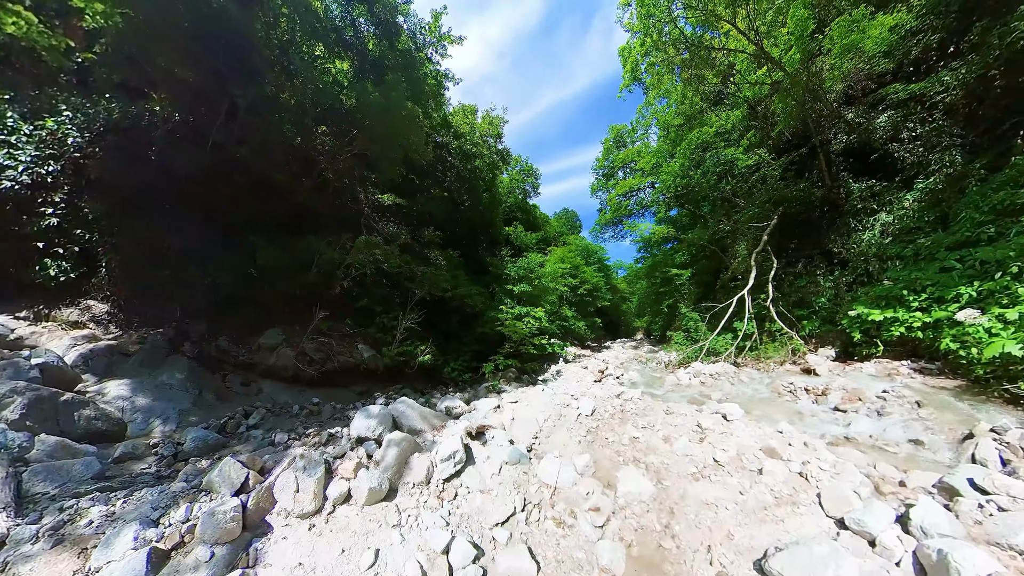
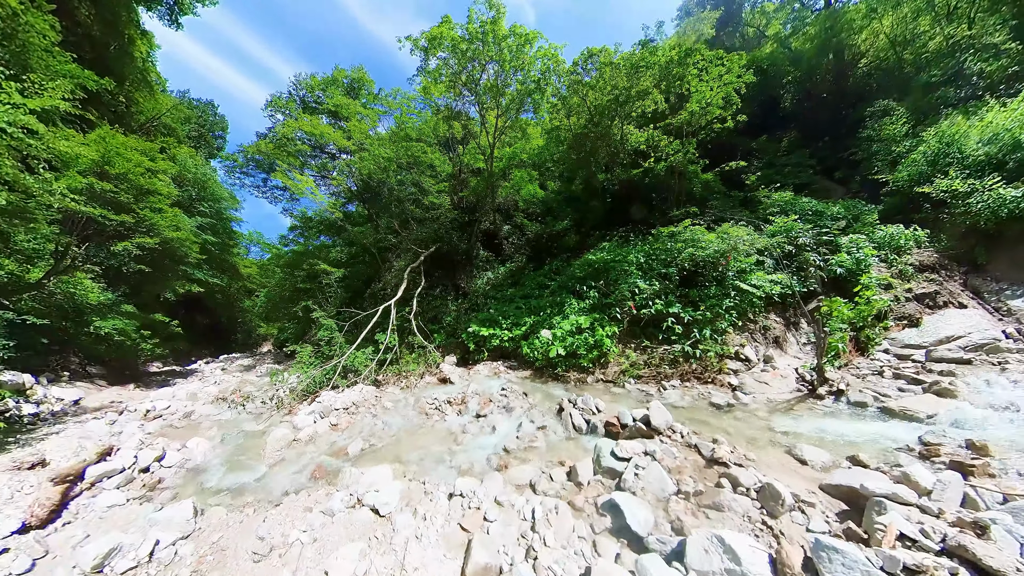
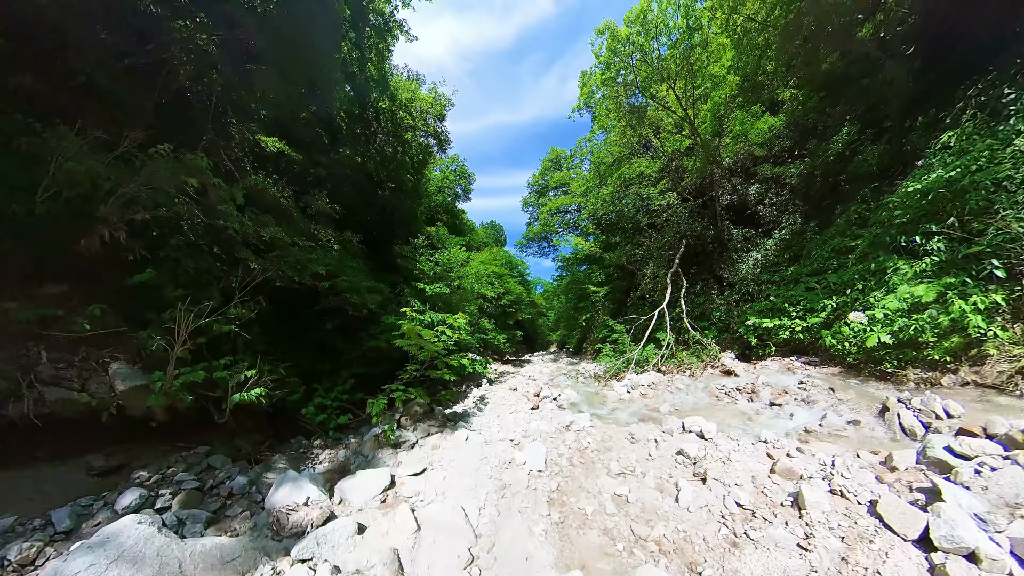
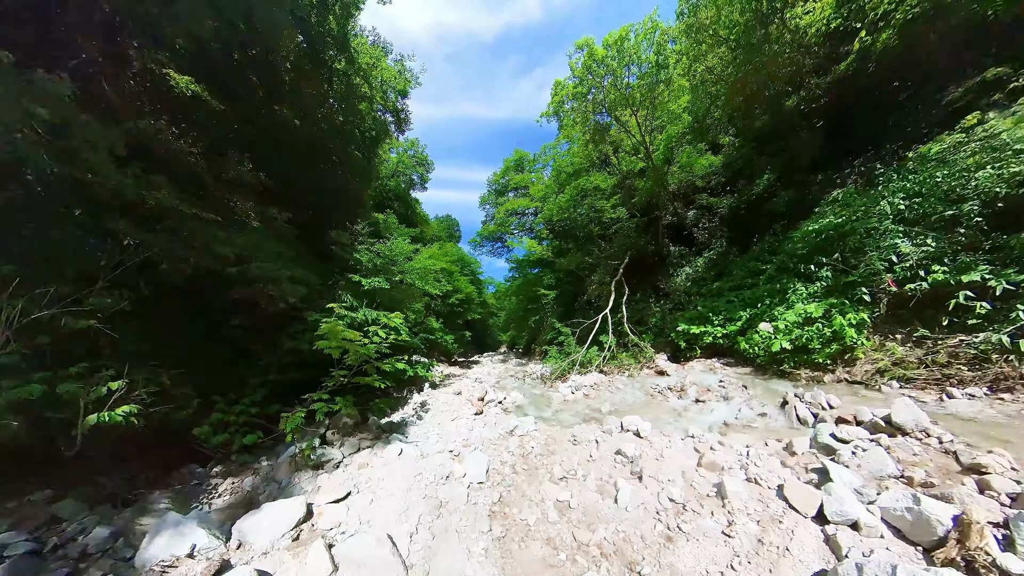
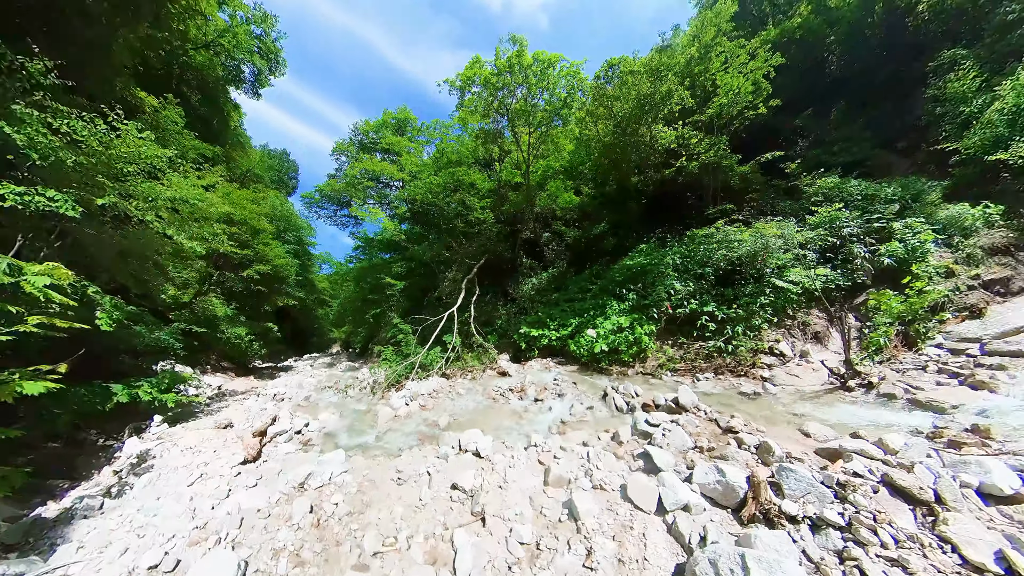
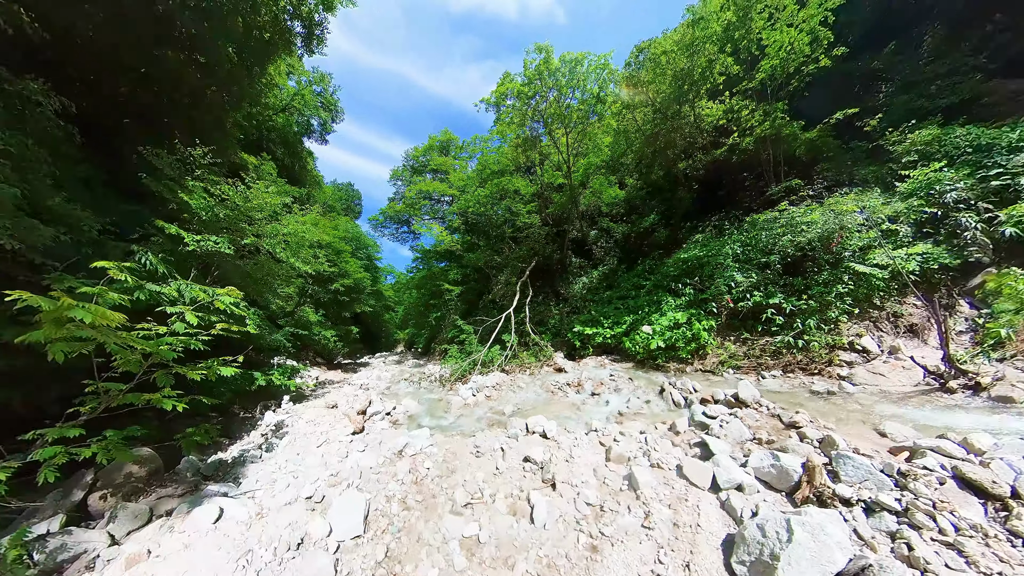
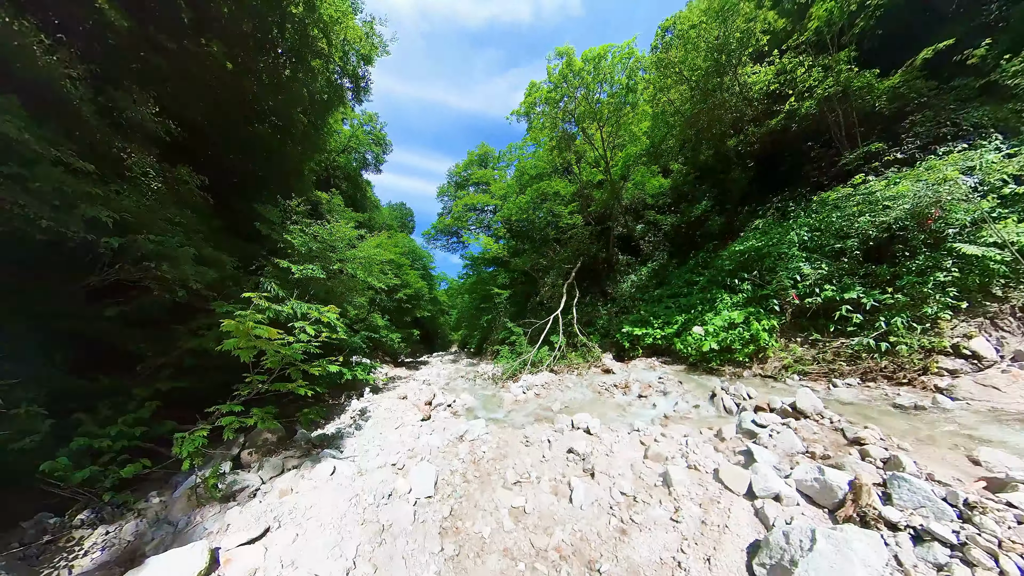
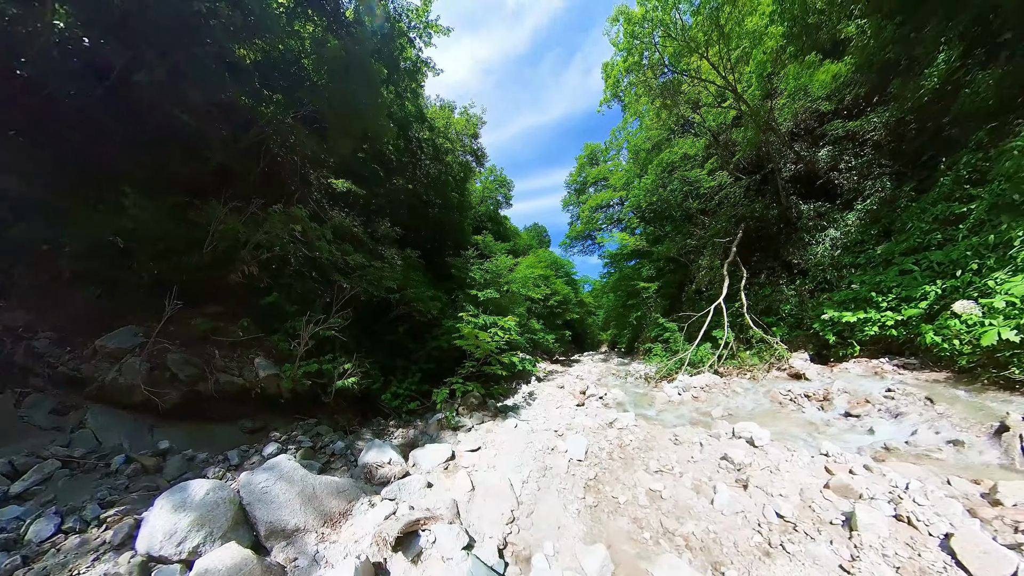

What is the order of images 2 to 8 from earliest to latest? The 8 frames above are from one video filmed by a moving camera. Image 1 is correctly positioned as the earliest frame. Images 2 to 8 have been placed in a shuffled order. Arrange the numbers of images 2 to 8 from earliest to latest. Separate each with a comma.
8, 3, 4, 7, 6, 5, 2
